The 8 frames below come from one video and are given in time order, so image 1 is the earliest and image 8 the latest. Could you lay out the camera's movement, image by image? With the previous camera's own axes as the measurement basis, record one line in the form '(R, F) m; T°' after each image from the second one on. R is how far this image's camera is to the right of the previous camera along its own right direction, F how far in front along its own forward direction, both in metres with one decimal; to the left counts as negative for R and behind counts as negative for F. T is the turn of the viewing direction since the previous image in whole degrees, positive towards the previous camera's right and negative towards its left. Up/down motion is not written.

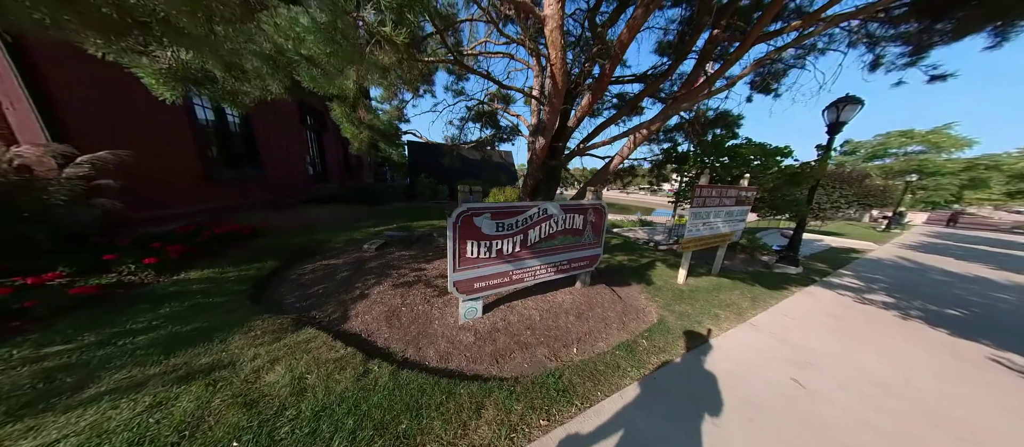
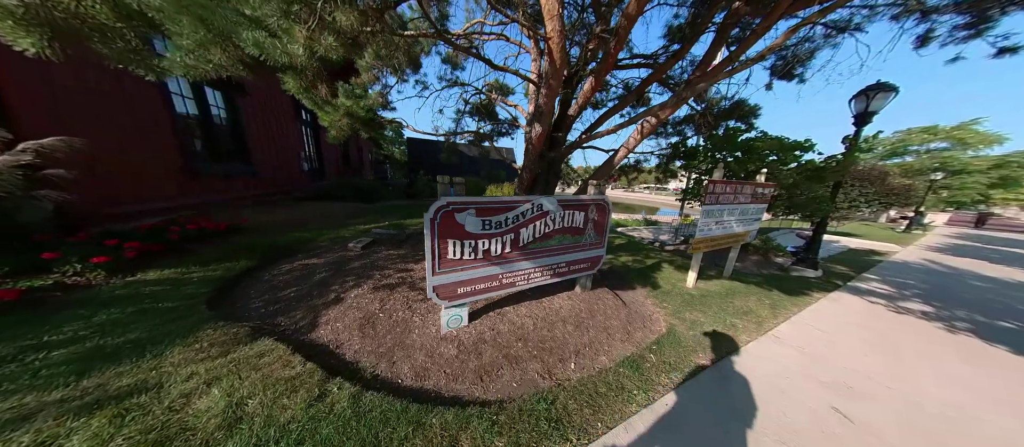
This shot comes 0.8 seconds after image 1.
(+0.1, +0.3) m; -1°
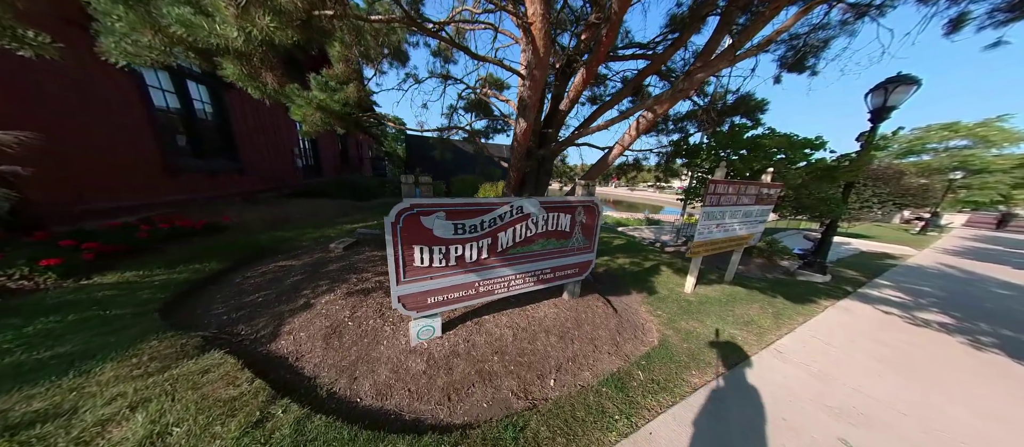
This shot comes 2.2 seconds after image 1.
(+0.3, +0.2) m; -1°
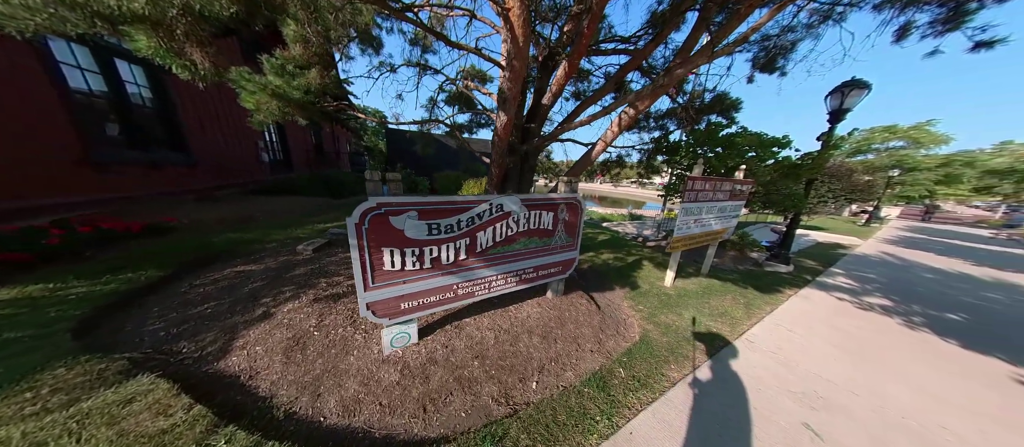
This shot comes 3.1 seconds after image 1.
(0.0, +0.1) m; +4°
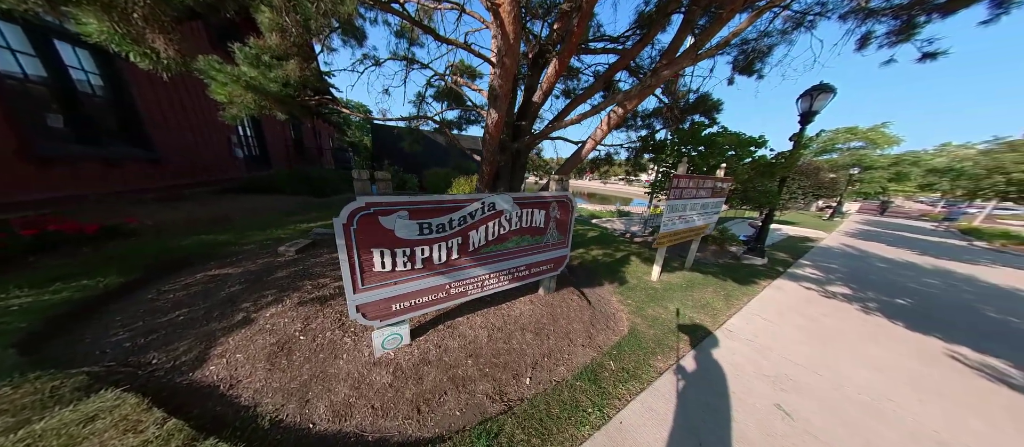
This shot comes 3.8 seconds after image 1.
(0.0, 0.0) m; +3°
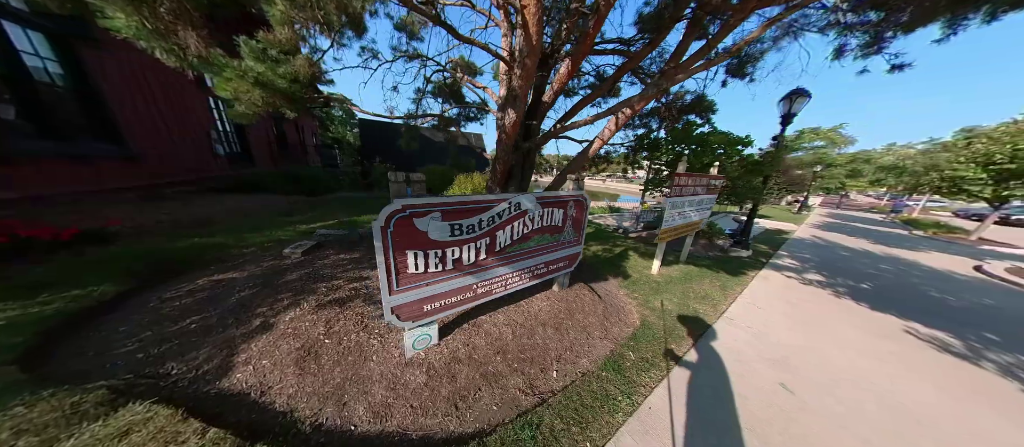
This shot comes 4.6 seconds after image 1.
(-0.3, 0.0) m; +3°
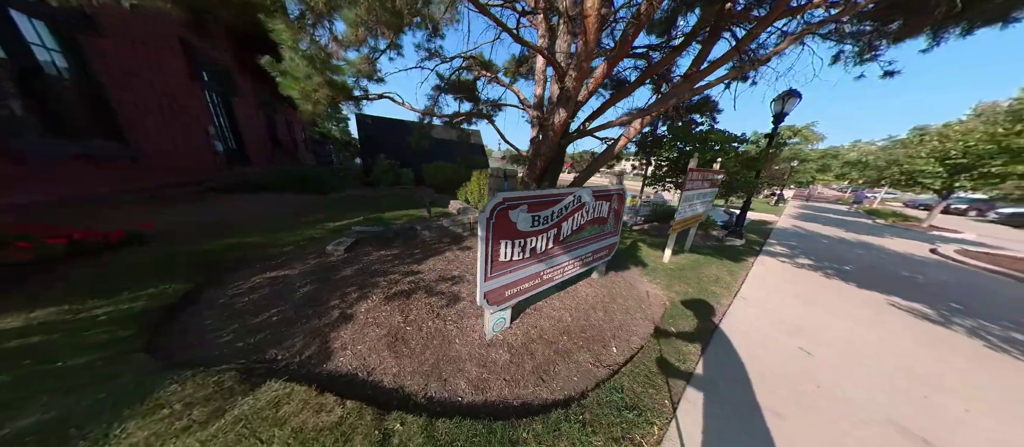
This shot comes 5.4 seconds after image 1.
(-0.8, -0.2) m; +3°
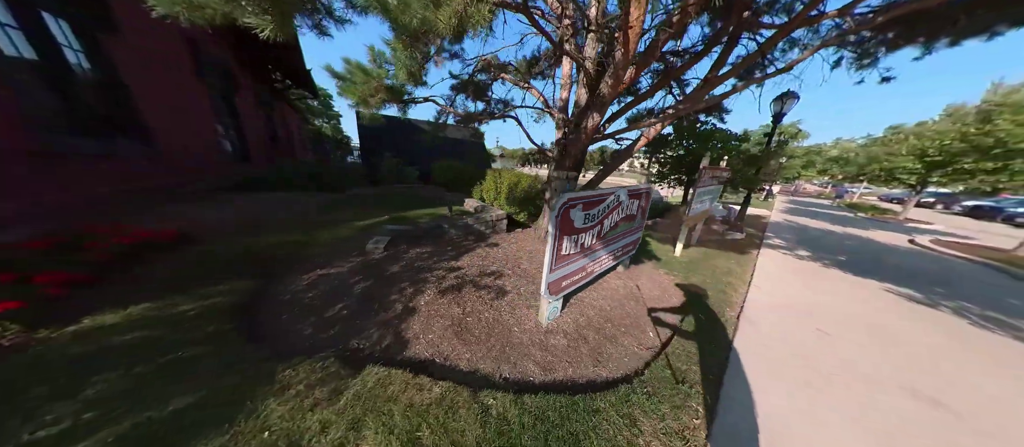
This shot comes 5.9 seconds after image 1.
(-0.6, -0.2) m; +2°
